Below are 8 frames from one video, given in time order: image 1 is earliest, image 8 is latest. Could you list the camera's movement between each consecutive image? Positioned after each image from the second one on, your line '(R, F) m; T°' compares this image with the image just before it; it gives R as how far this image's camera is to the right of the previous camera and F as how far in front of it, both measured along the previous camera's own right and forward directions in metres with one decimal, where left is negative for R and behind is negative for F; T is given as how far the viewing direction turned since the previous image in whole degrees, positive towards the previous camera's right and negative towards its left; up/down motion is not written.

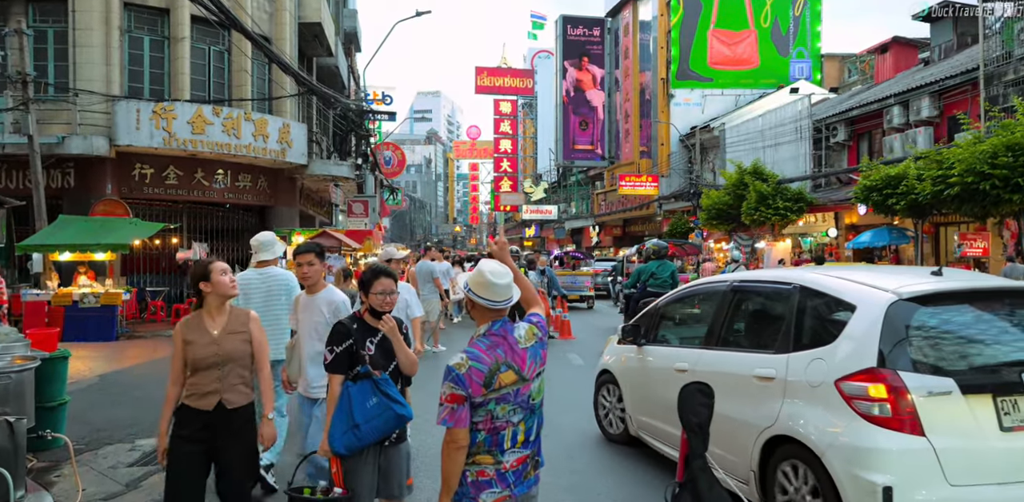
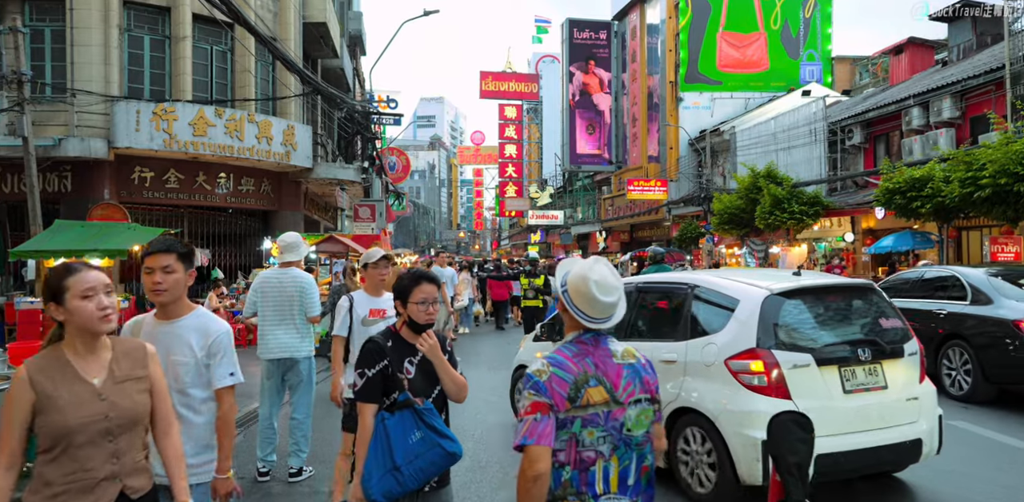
(-0.2, +0.6) m; 0°
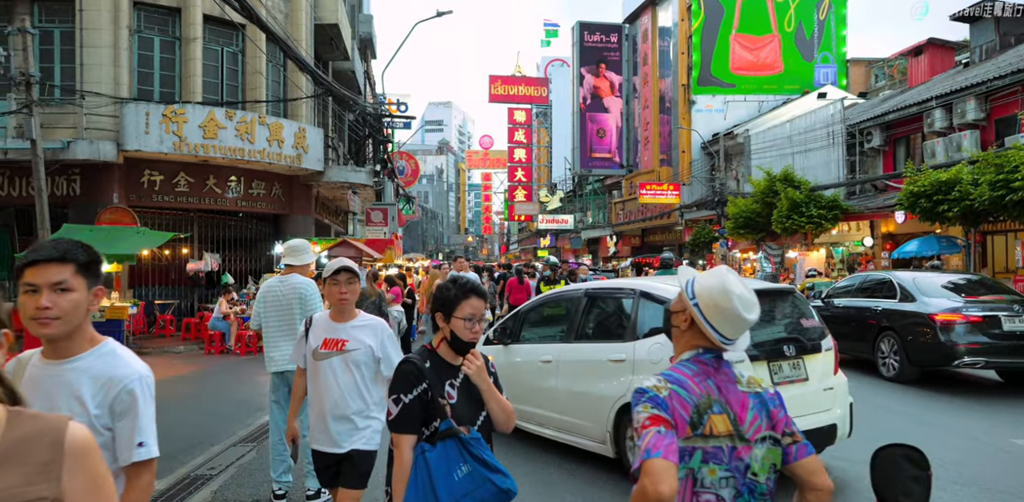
(-0.2, +0.4) m; -1°
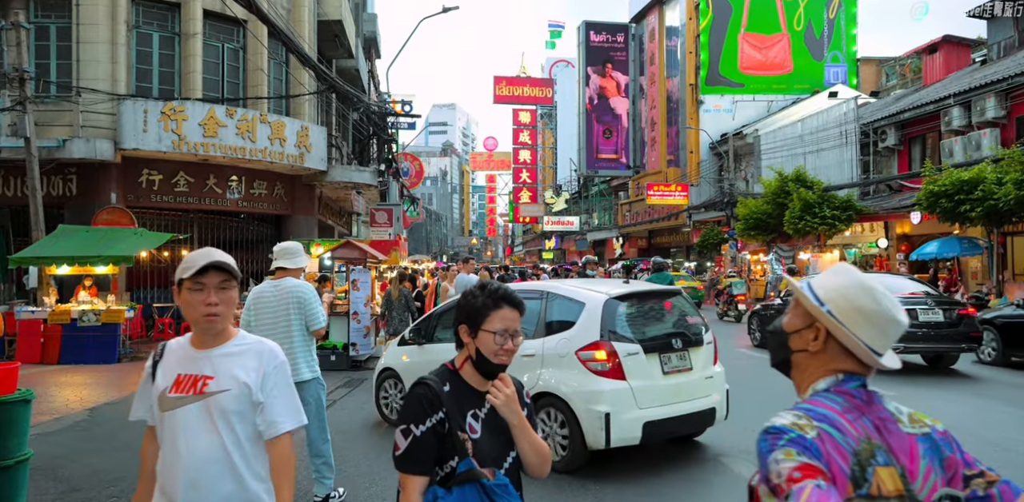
(-0.1, +0.5) m; 0°
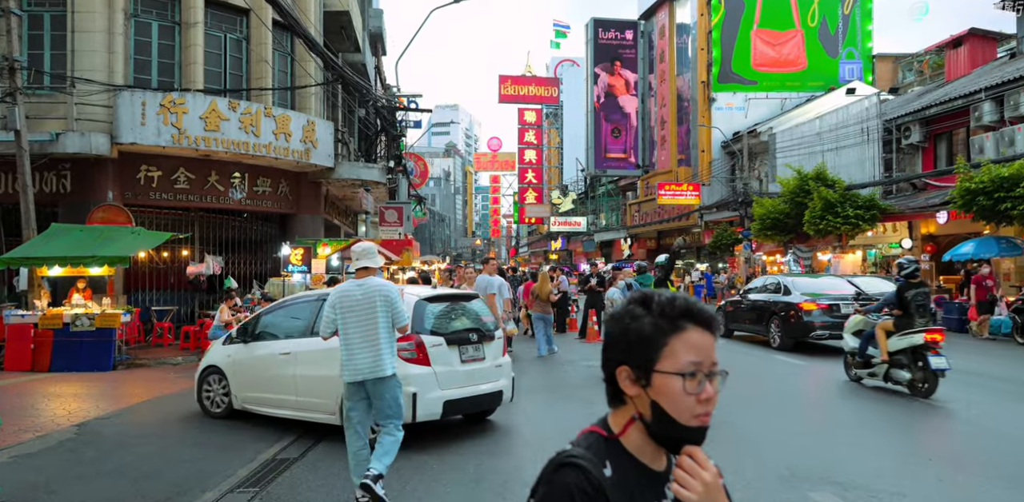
(-0.3, +0.8) m; 0°
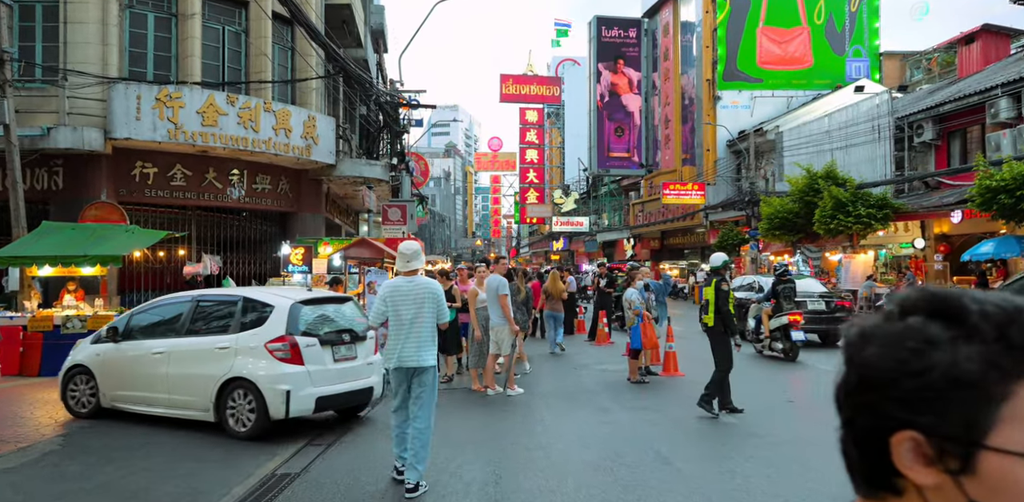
(-0.2, +0.5) m; 0°
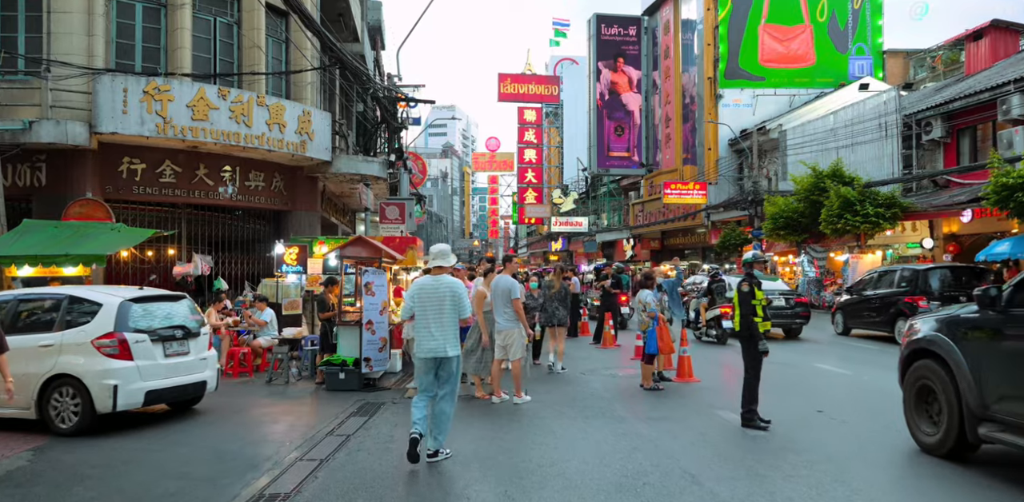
(-0.1, +0.5) m; 0°
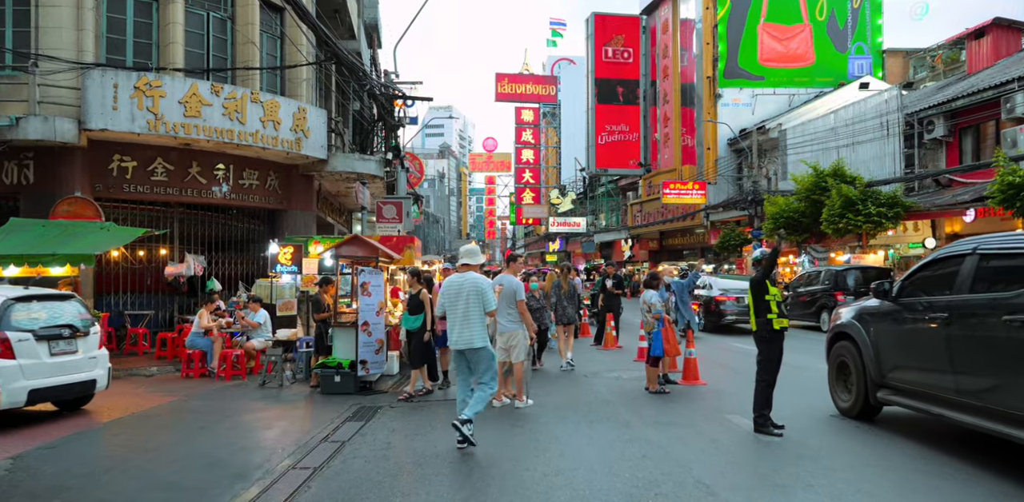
(-0.1, +0.3) m; 0°
